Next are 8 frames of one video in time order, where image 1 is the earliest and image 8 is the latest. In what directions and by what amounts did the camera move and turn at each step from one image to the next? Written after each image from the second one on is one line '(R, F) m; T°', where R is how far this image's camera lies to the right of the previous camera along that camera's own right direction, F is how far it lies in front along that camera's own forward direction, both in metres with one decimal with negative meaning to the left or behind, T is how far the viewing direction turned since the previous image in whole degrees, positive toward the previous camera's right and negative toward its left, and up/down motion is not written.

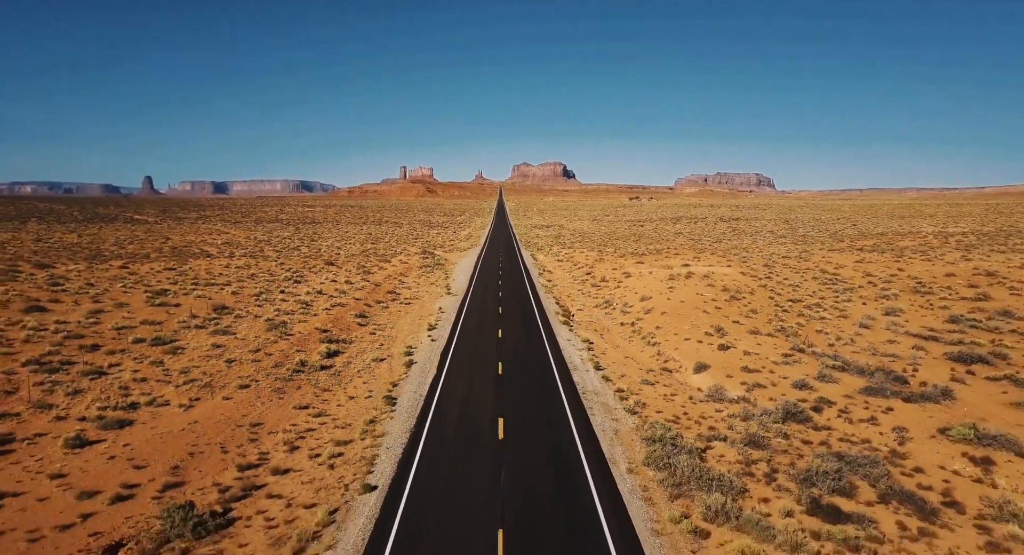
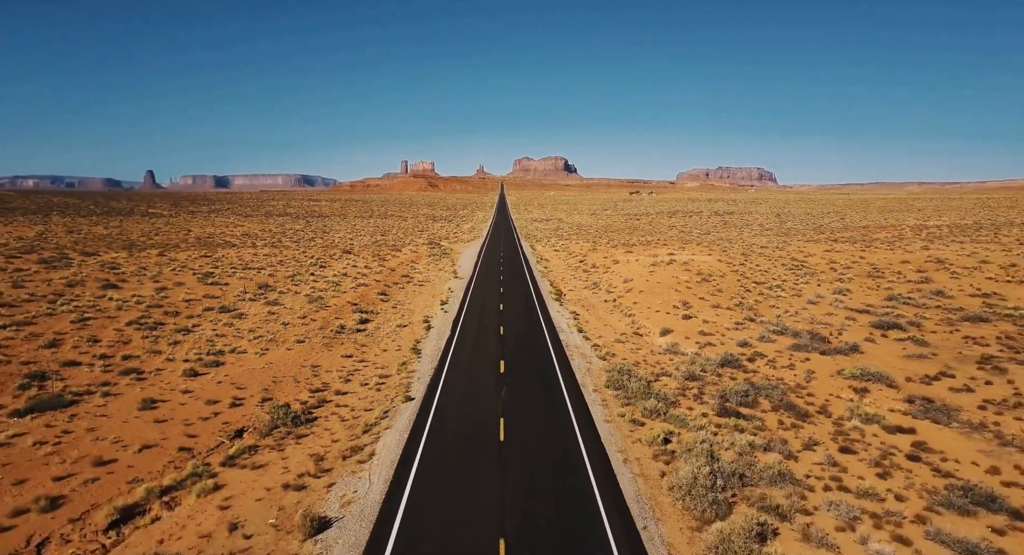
(+0.1, -5.5) m; 0°
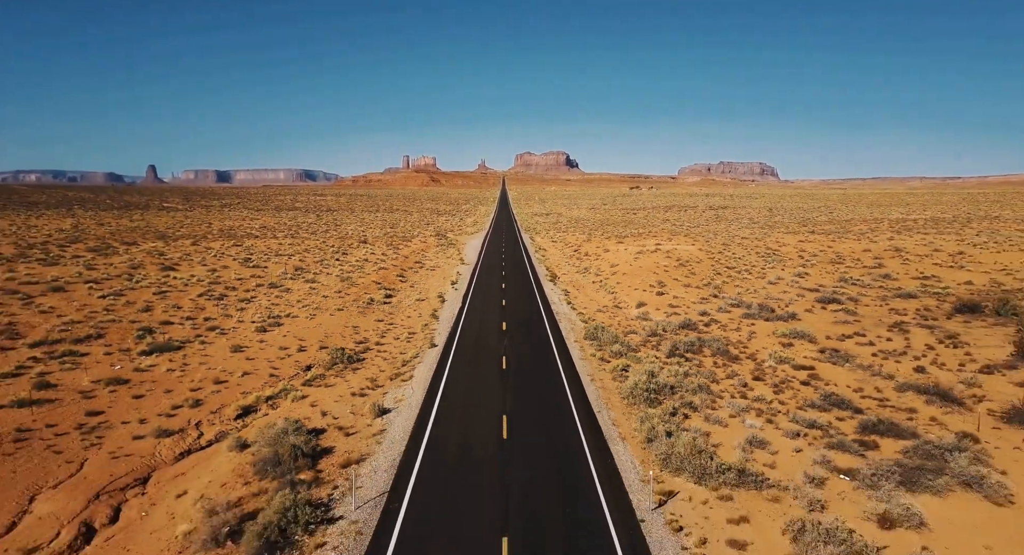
(+0.1, -5.9) m; 0°
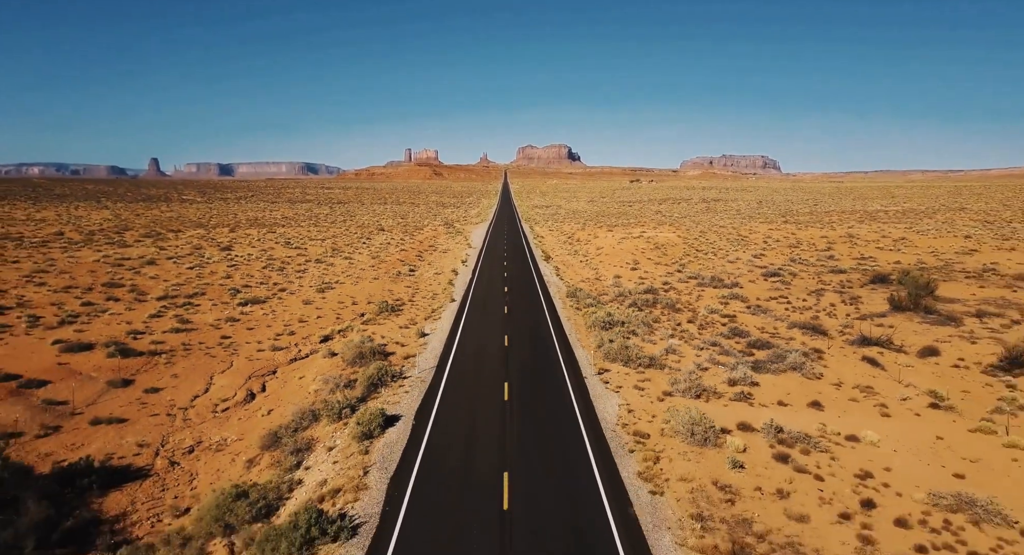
(+0.1, -8.2) m; 0°
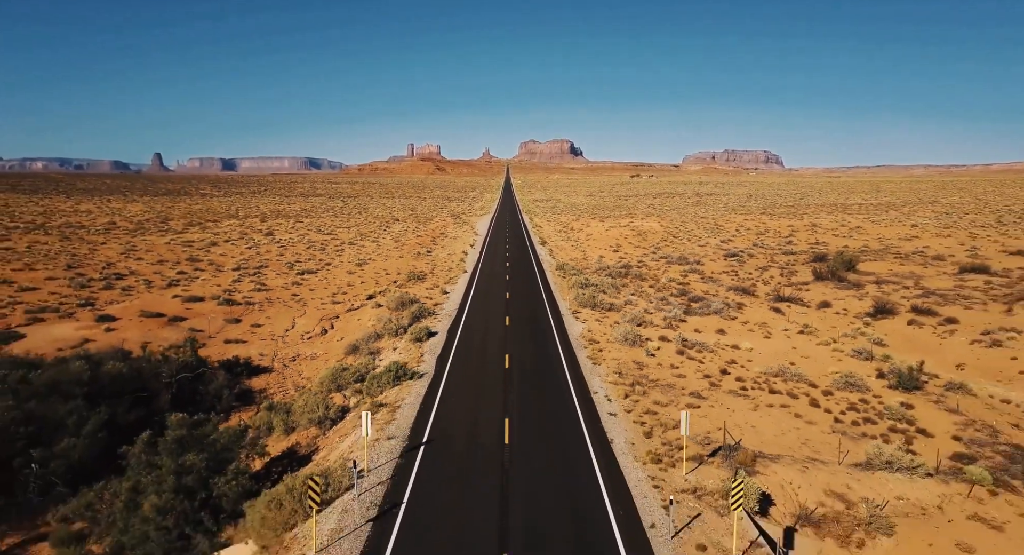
(+0.1, -8.4) m; 0°
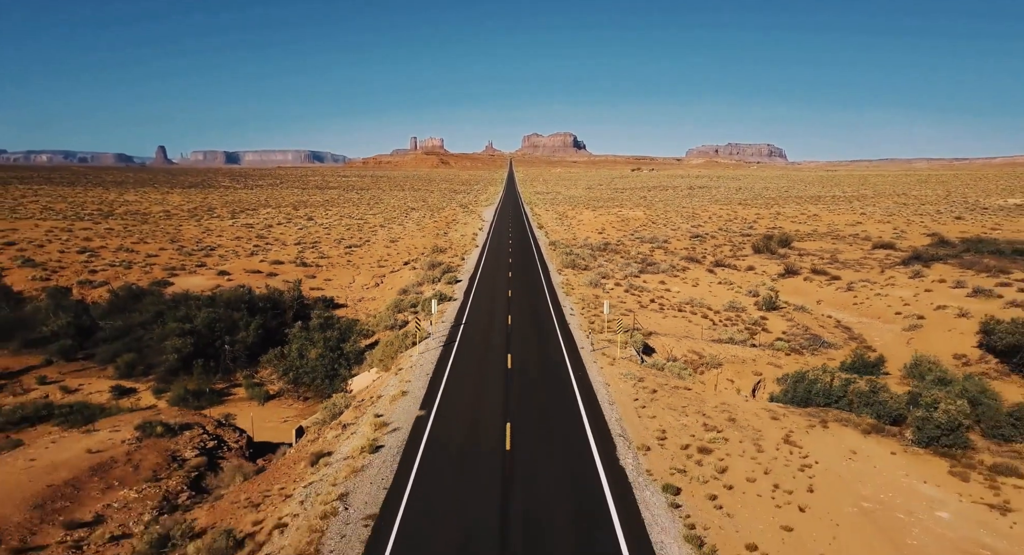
(+0.1, -10.9) m; 0°
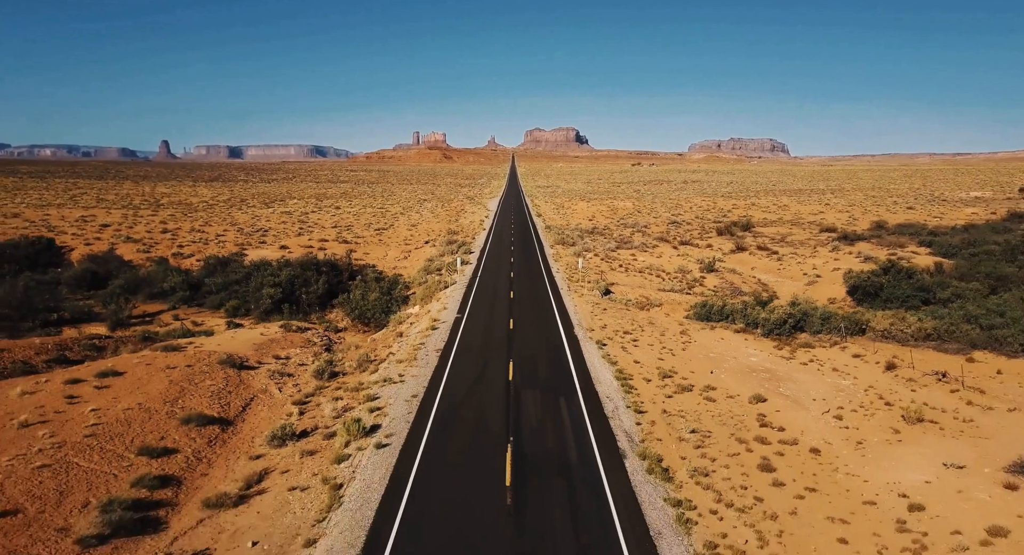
(0.0, -9.7) m; 0°
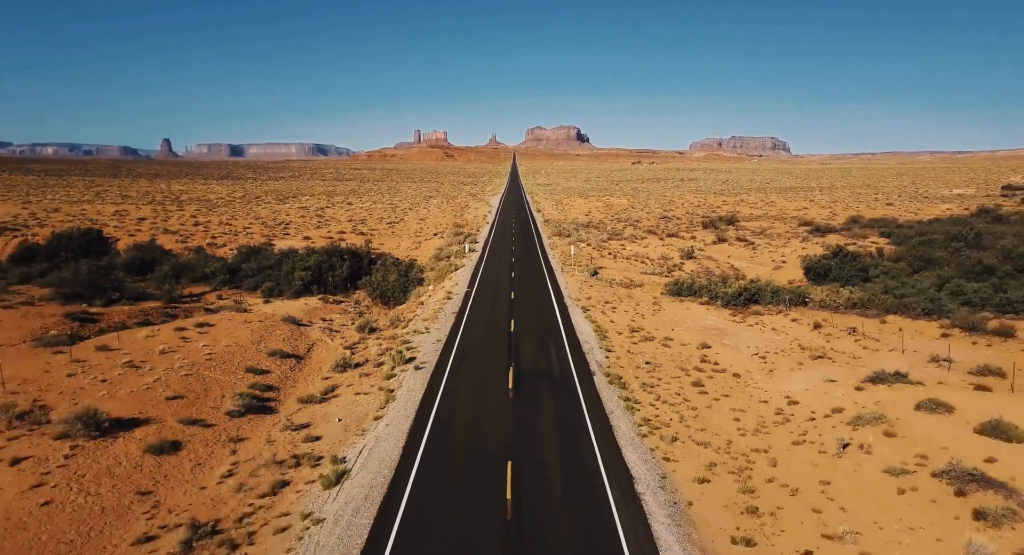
(0.0, -5.0) m; 0°
